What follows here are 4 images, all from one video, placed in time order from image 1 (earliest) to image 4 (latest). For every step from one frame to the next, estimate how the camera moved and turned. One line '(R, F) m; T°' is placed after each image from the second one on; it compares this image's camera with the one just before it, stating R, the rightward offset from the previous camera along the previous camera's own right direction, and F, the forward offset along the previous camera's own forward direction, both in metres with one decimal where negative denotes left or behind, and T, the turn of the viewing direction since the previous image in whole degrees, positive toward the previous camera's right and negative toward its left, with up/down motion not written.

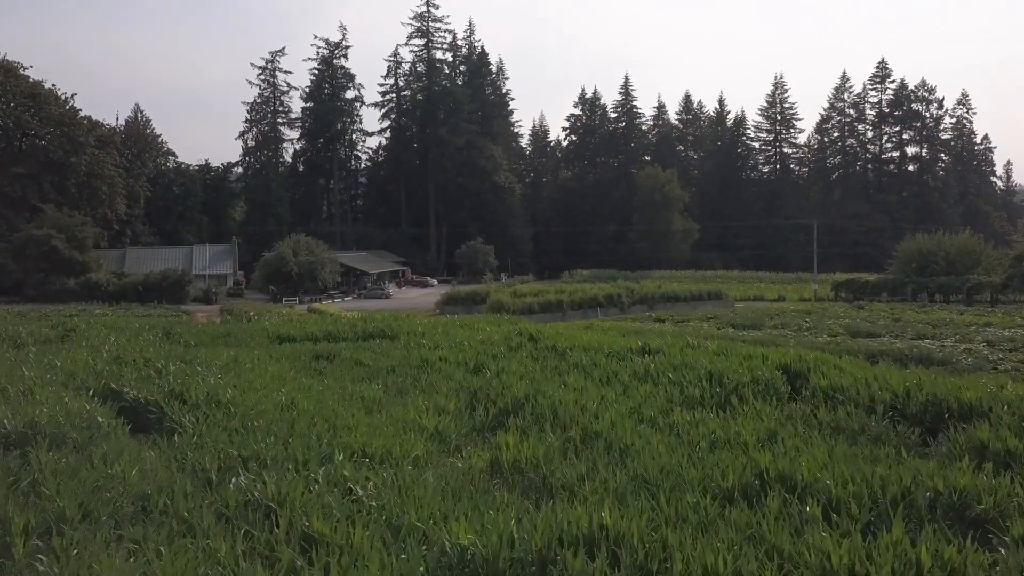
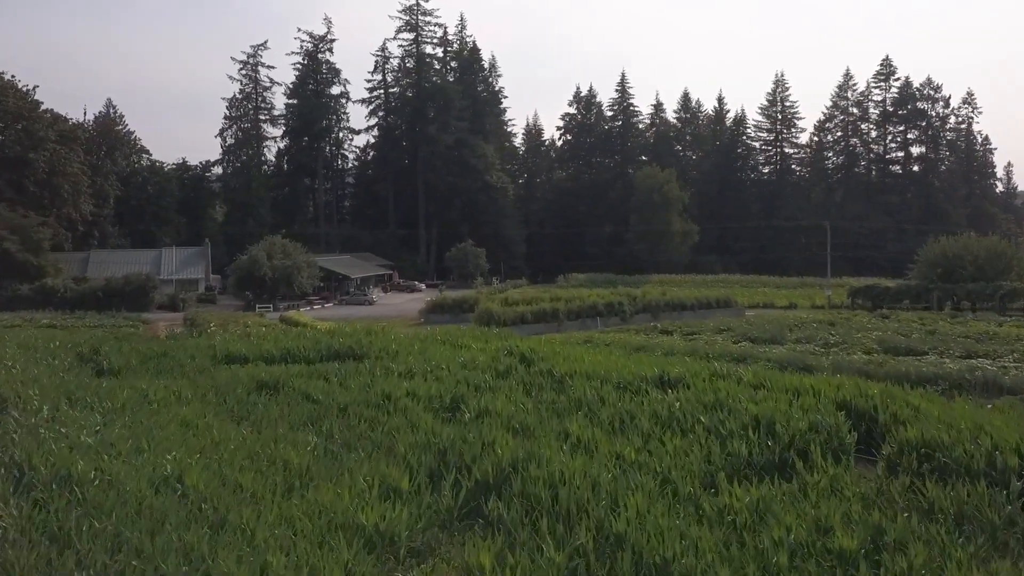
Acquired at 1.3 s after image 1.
(+0.1, +3.2) m; 0°
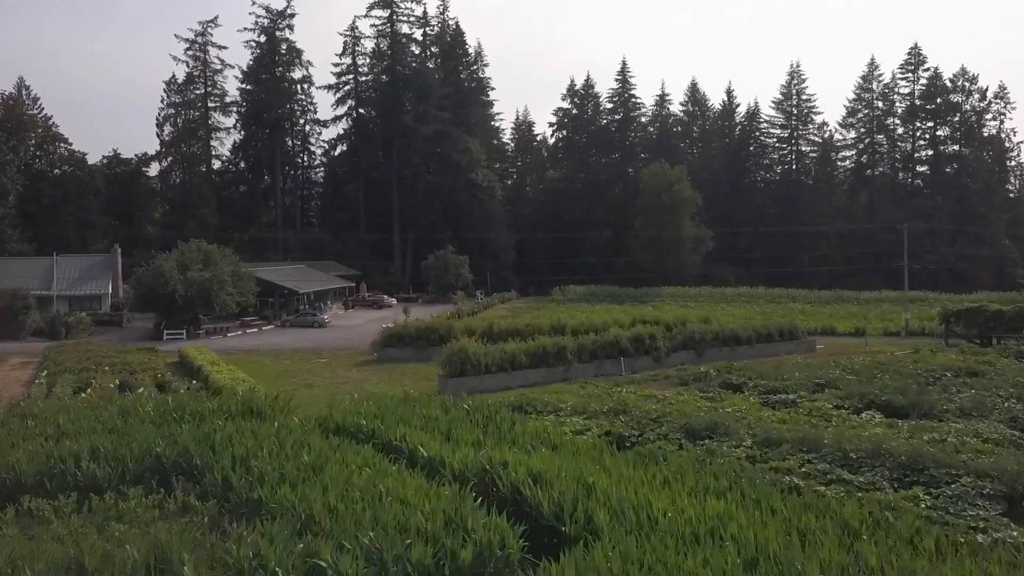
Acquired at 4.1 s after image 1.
(+0.1, +9.4) m; +1°
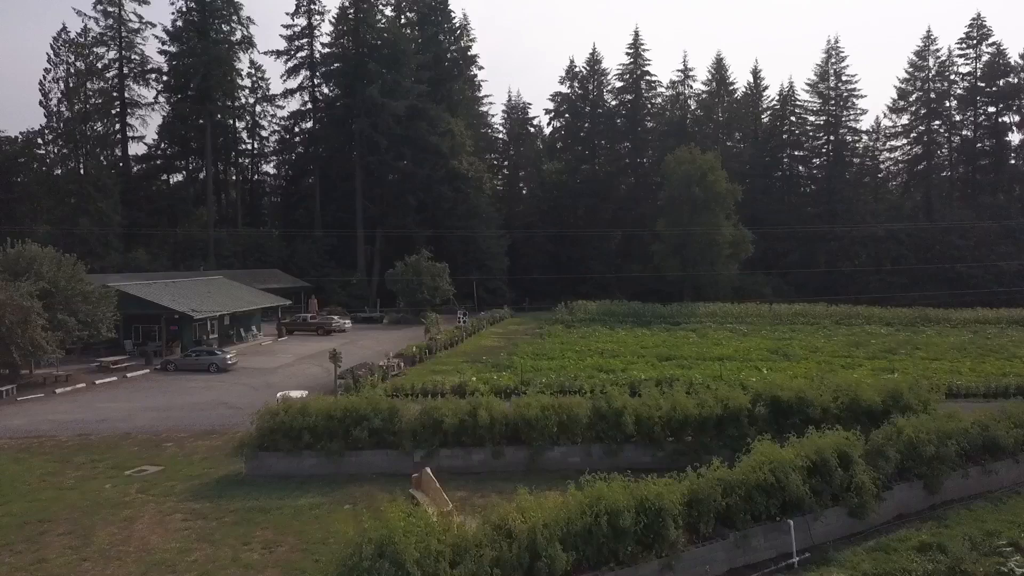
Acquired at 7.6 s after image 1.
(-0.3, +12.7) m; +1°
